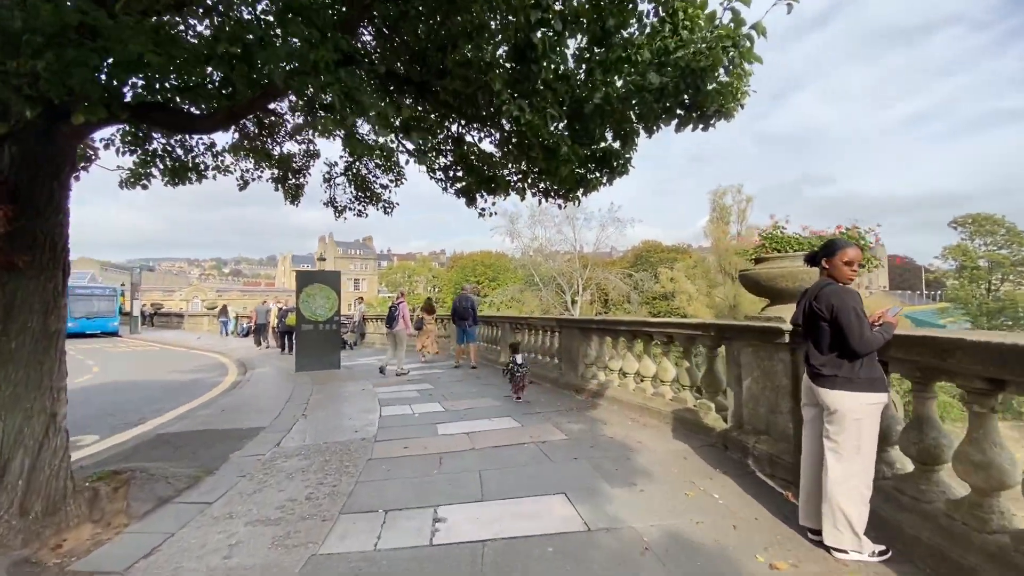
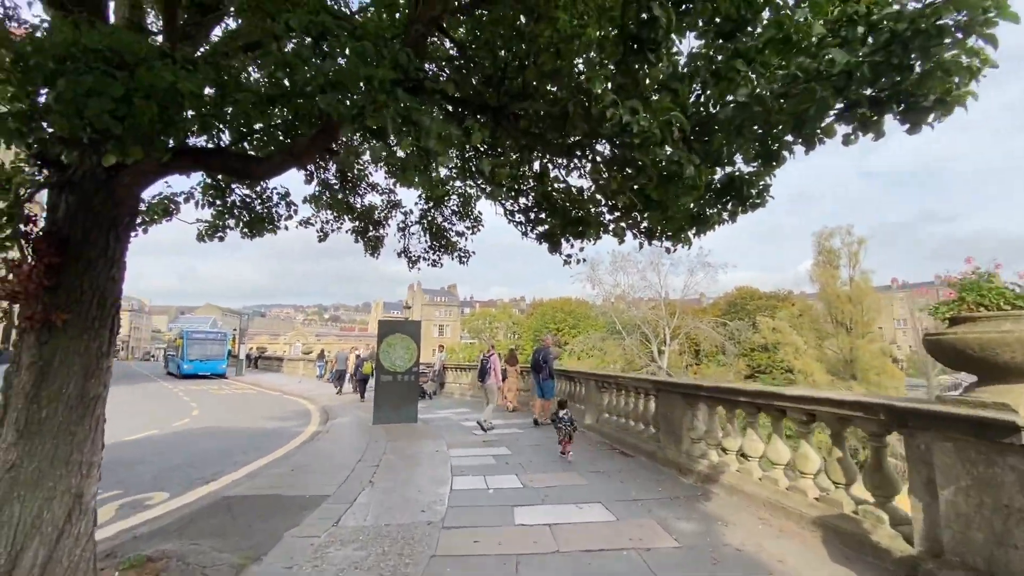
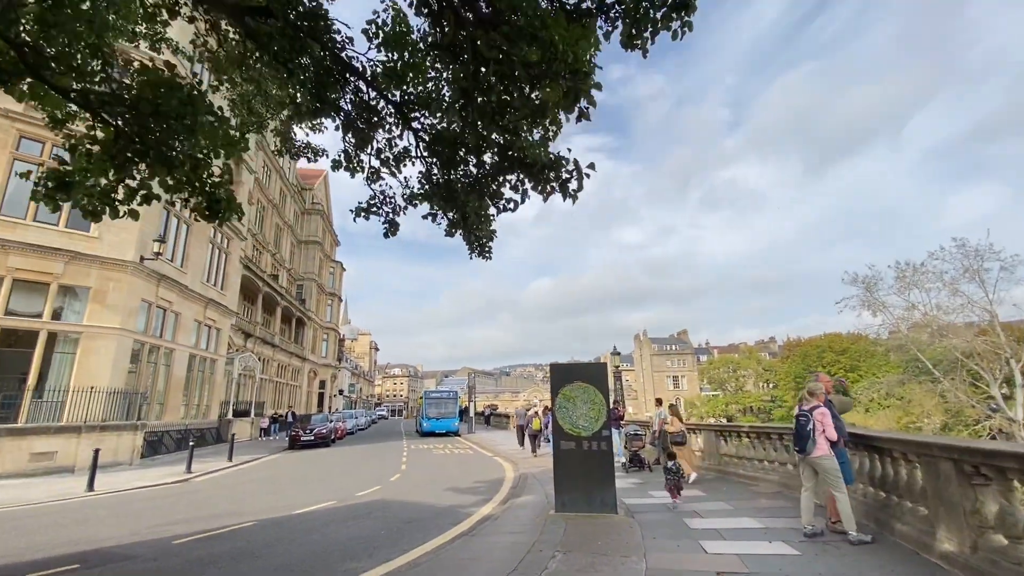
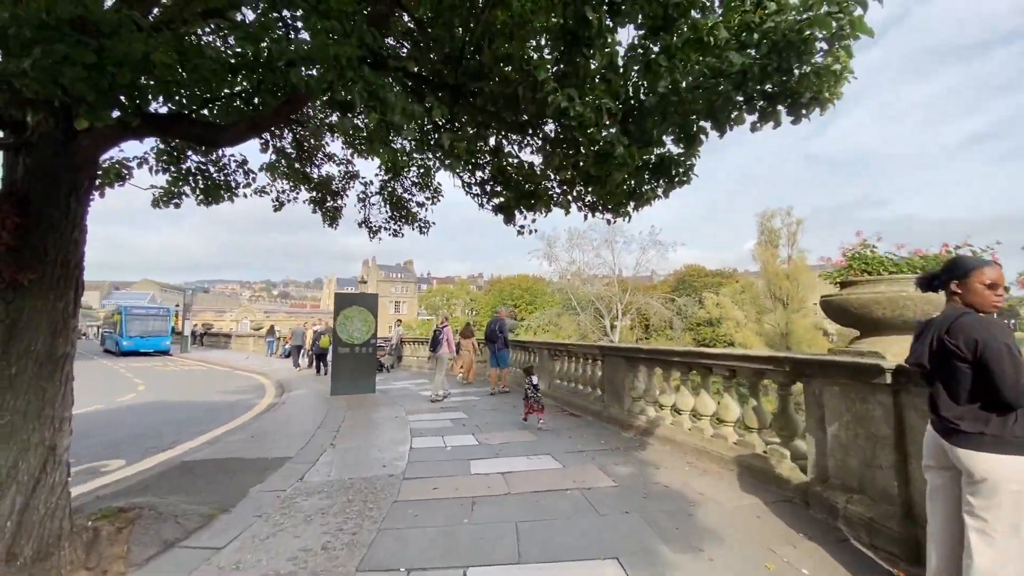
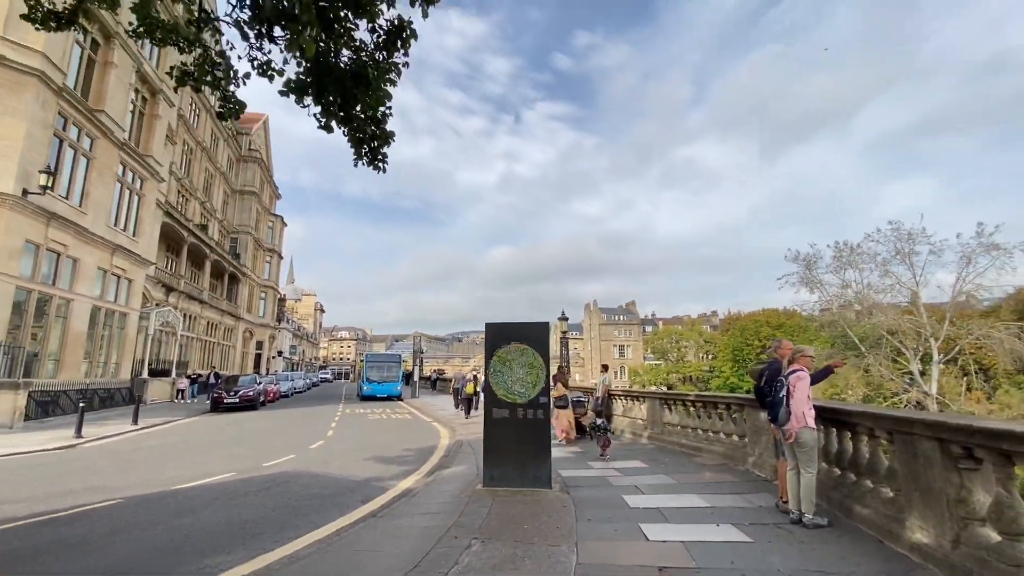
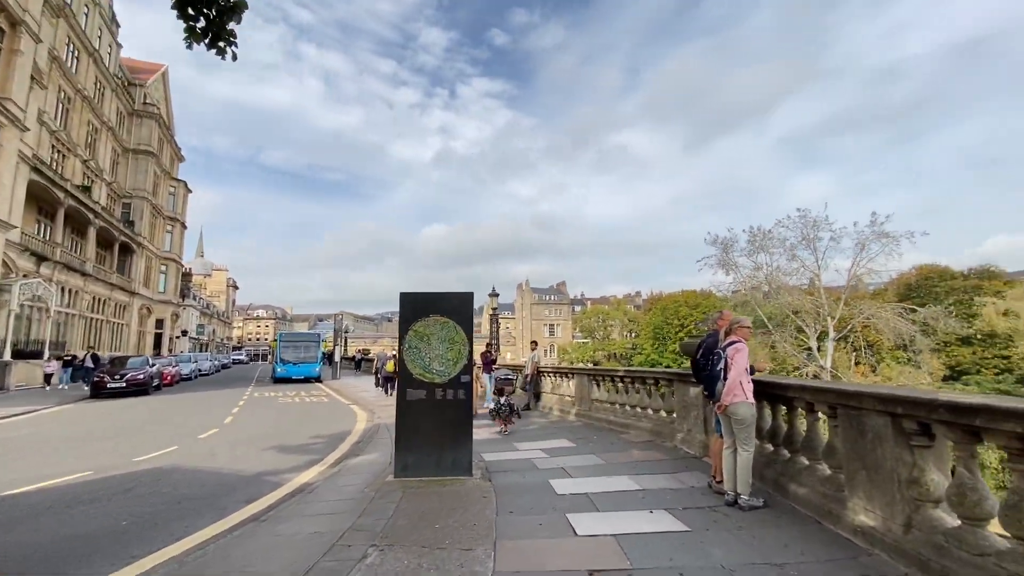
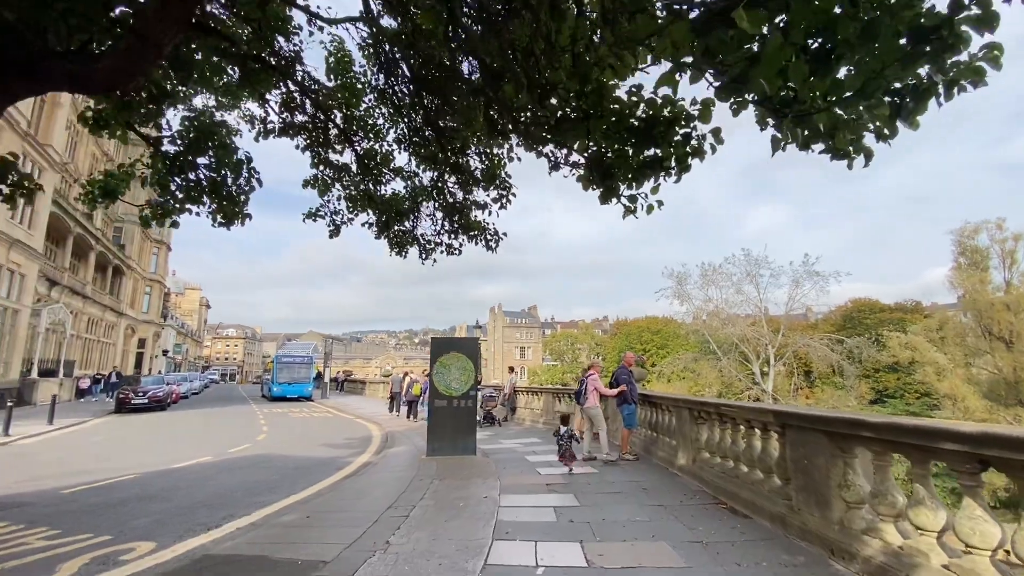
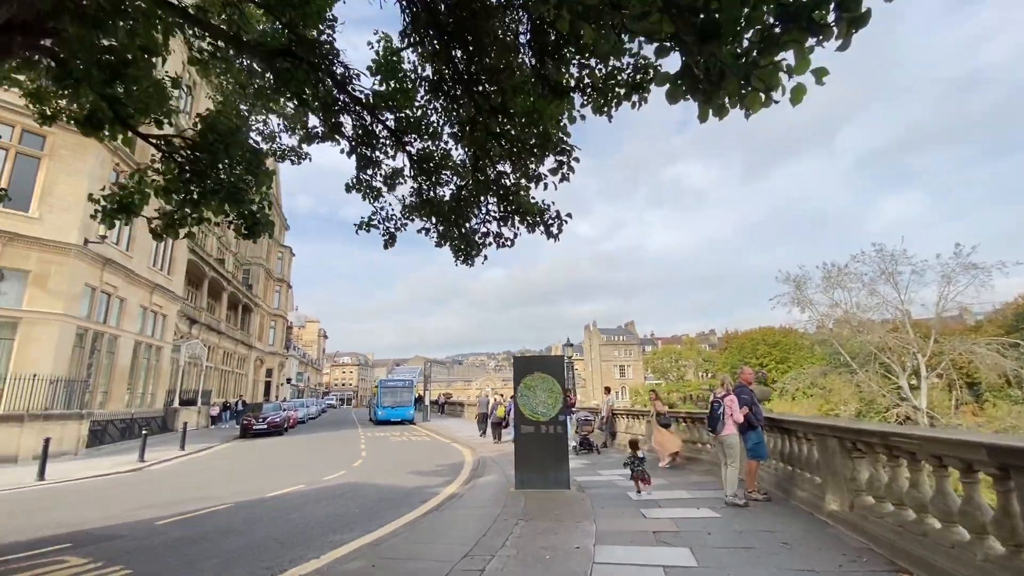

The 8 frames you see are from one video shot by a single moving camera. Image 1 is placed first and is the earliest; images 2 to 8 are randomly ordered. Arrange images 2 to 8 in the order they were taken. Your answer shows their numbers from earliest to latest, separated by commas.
4, 2, 7, 8, 3, 5, 6
